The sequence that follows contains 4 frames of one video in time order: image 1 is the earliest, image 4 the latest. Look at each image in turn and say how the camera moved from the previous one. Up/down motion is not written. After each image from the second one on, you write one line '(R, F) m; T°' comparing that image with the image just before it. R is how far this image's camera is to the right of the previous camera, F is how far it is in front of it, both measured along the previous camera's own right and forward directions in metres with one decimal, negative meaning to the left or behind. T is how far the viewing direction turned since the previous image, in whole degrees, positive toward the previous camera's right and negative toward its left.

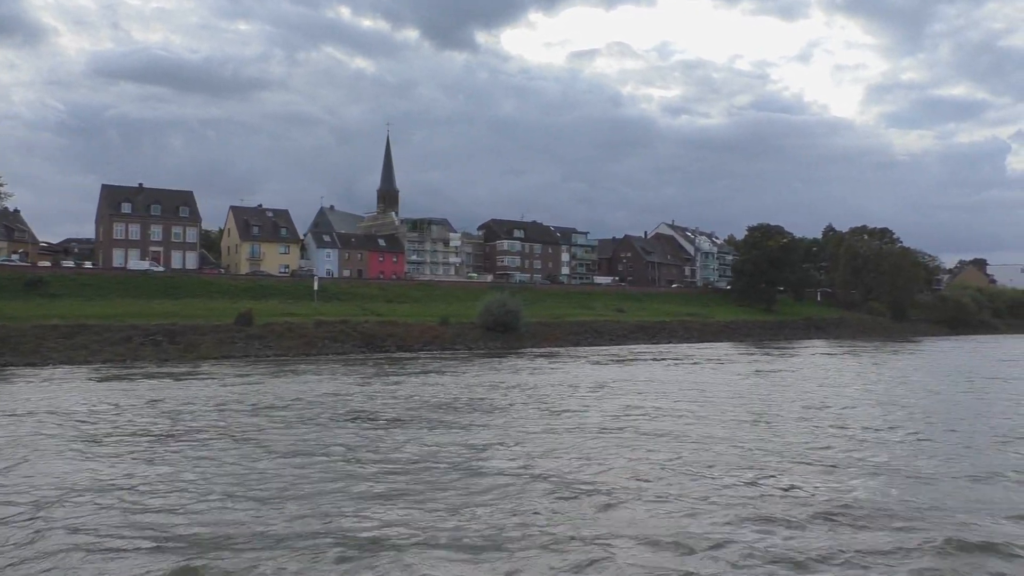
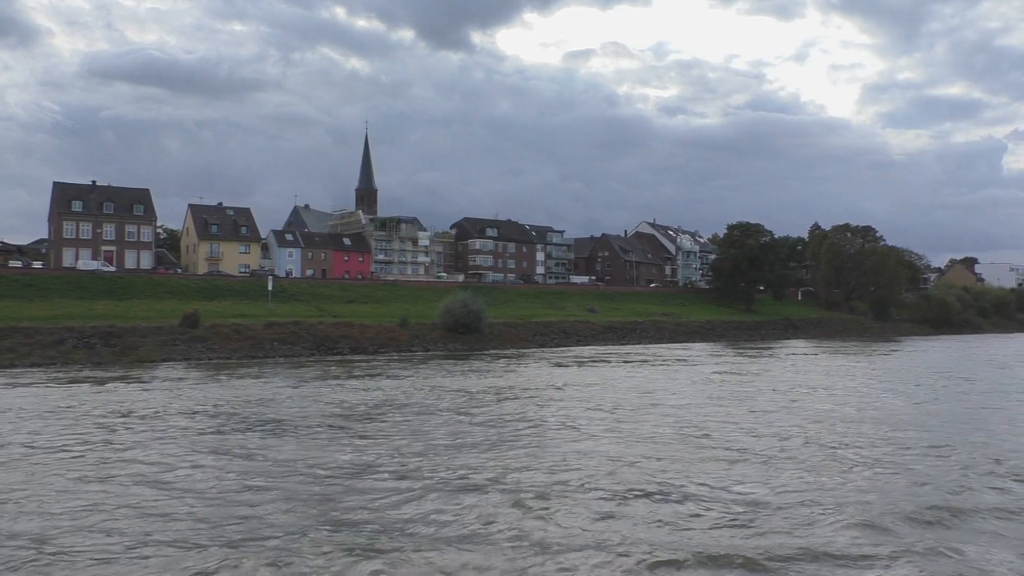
(+1.3, +1.2) m; 0°
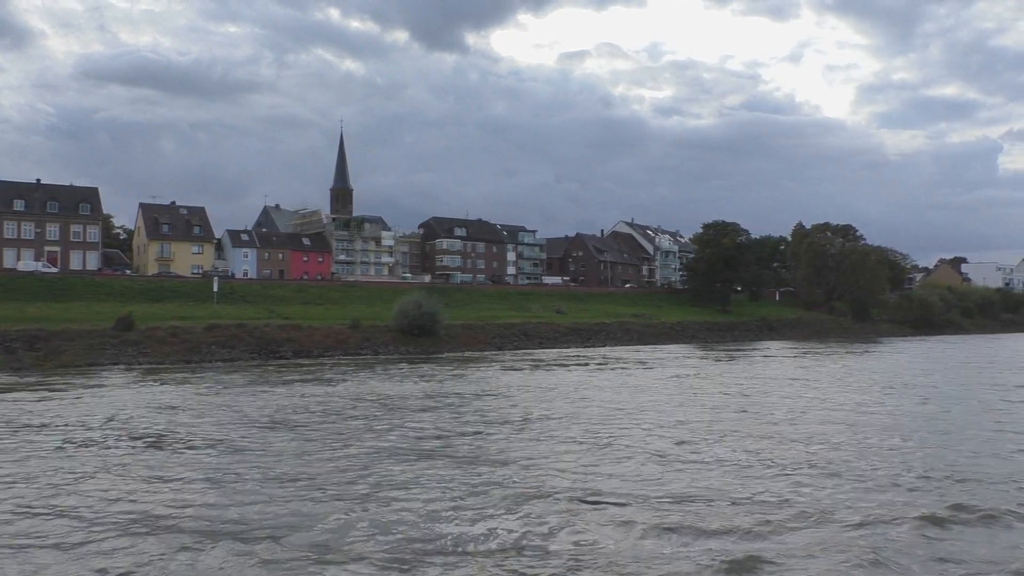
(+1.4, +1.3) m; 0°
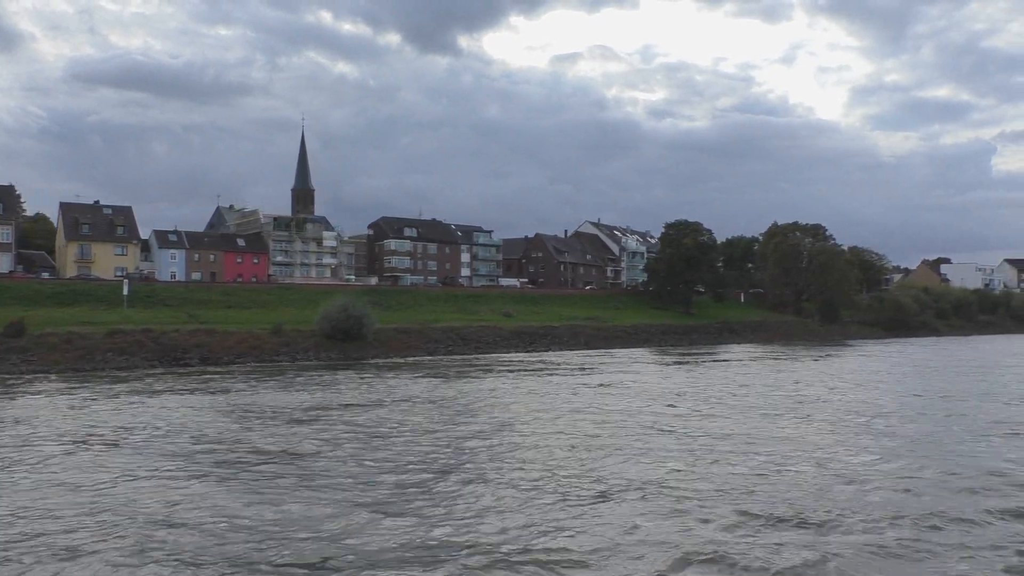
(+2.1, +2.0) m; 0°
